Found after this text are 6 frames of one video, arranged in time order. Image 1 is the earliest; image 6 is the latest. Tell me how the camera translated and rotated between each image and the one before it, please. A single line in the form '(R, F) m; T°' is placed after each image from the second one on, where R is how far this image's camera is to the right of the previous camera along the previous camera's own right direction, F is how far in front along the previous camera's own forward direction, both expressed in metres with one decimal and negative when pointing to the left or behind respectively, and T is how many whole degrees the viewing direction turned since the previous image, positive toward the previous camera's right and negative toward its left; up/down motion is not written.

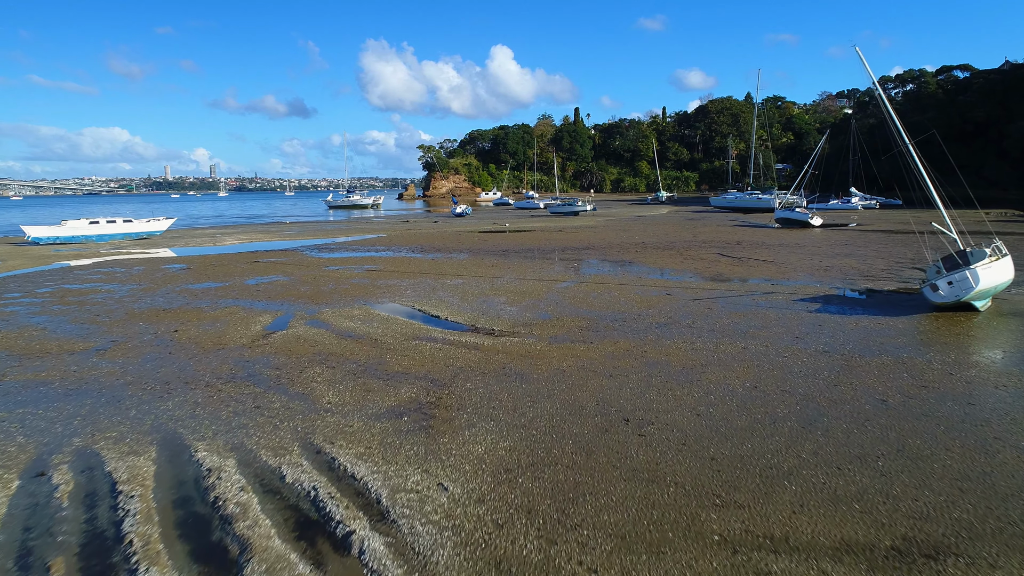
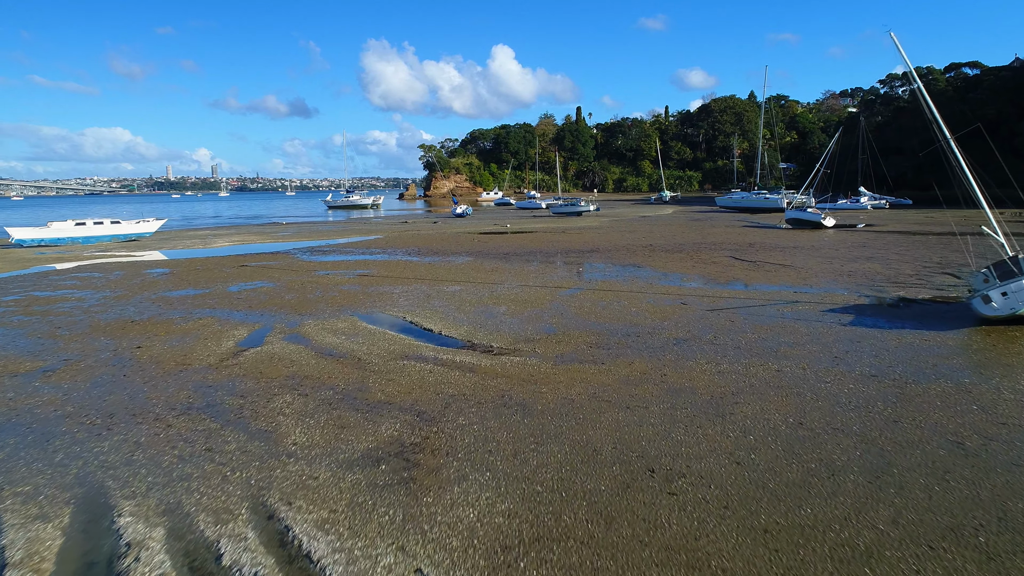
(0.0, +1.1) m; 0°
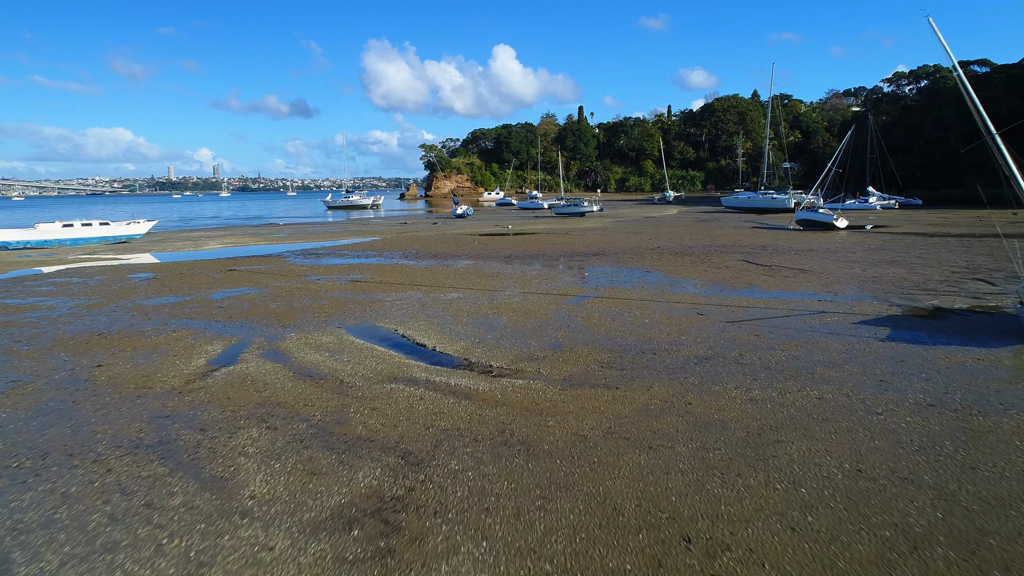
(0.0, +1.0) m; 0°
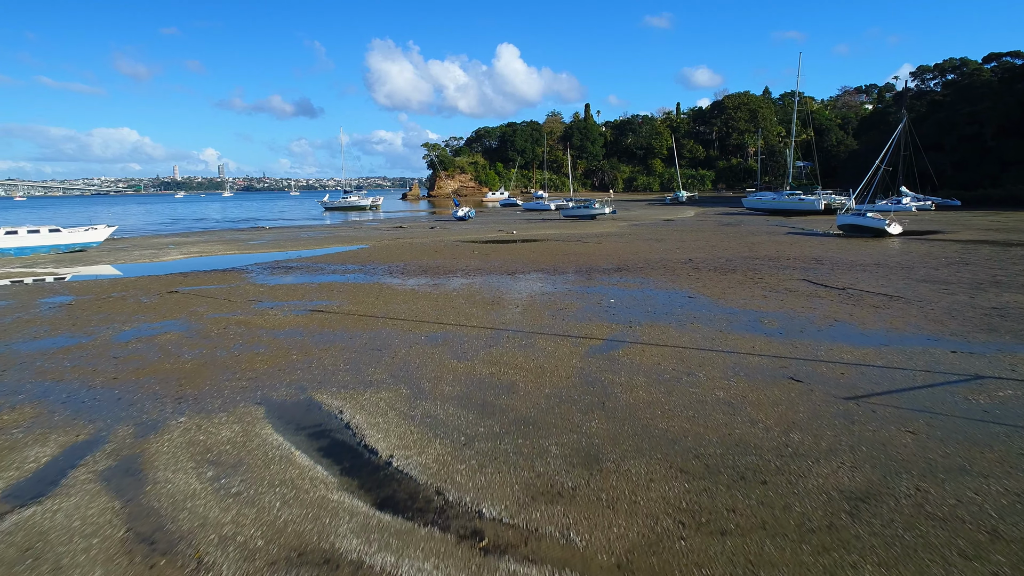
(0.0, +3.7) m; 0°
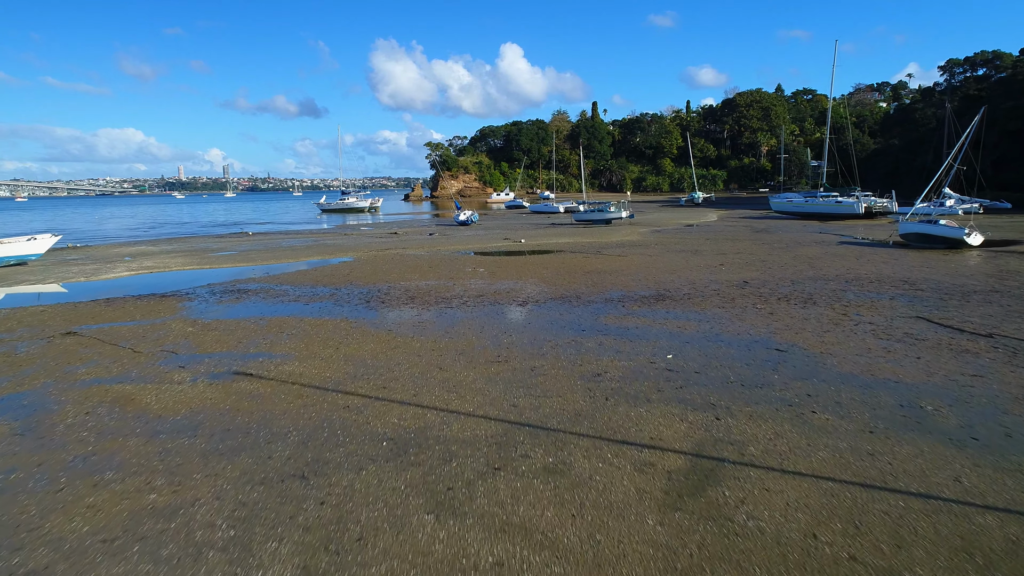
(-0.1, +4.0) m; 0°
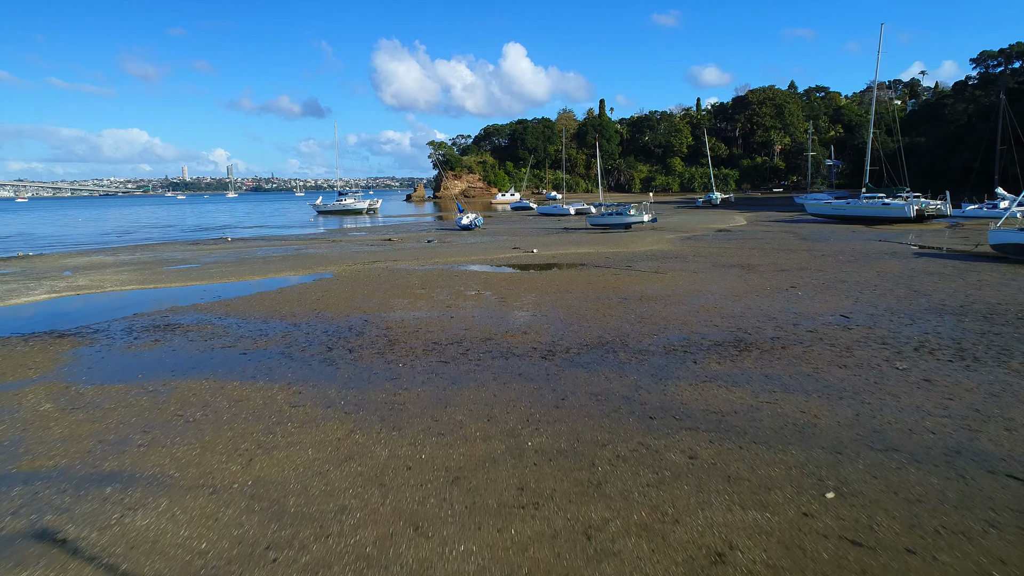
(-0.2, +4.2) m; 0°
